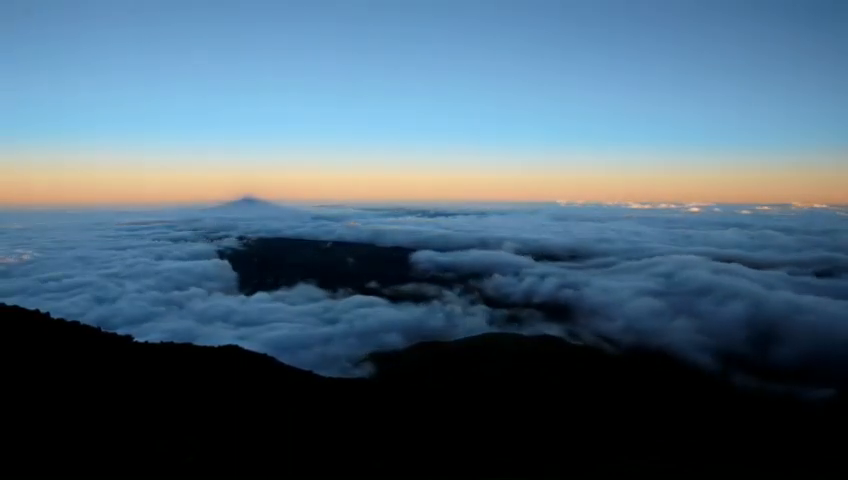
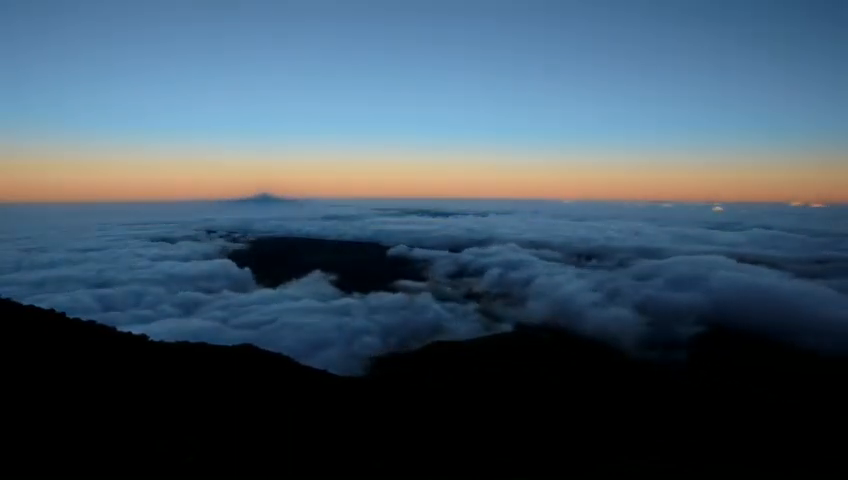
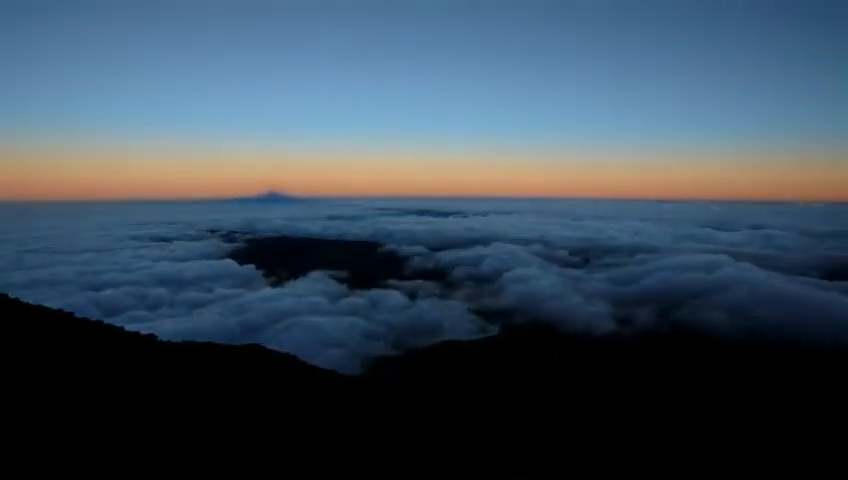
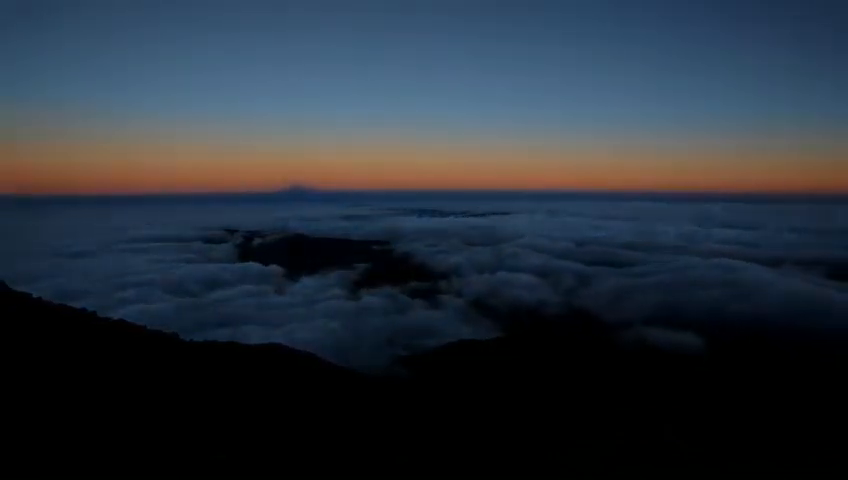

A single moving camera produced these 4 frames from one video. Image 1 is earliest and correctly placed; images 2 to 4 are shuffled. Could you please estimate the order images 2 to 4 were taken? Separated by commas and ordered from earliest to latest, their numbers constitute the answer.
2, 3, 4
